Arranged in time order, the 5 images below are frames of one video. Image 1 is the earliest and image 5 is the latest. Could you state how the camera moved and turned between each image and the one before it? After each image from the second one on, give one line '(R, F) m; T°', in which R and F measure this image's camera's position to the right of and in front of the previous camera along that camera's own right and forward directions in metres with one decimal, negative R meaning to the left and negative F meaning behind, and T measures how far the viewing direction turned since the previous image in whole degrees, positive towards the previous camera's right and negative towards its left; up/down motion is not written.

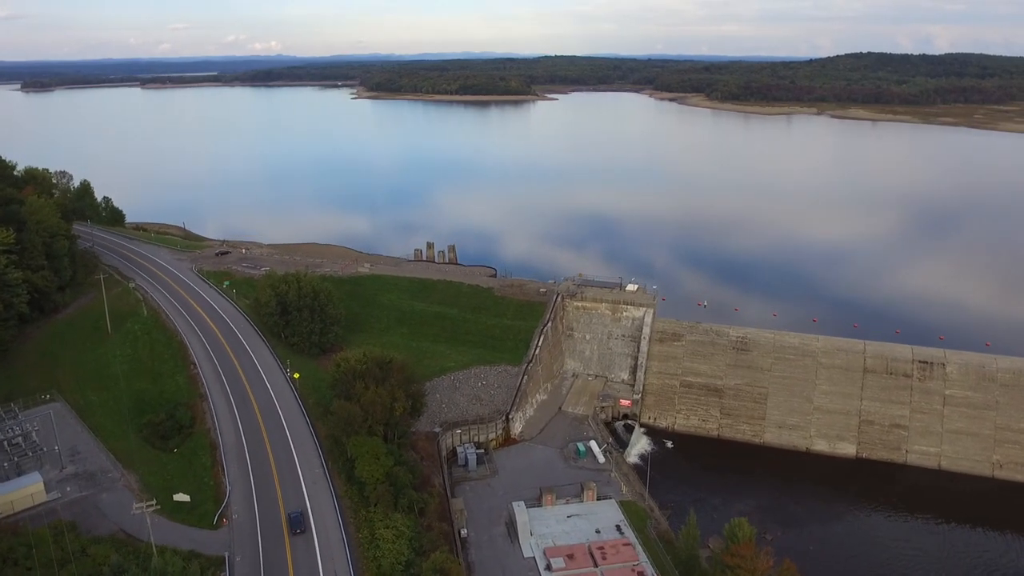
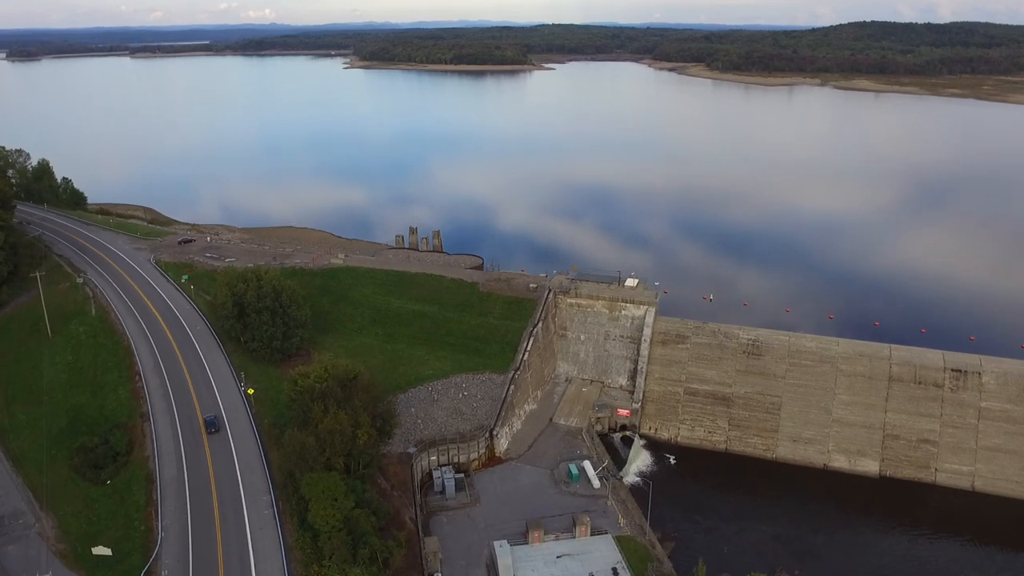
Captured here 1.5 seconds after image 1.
(+0.5, +3.8) m; 0°
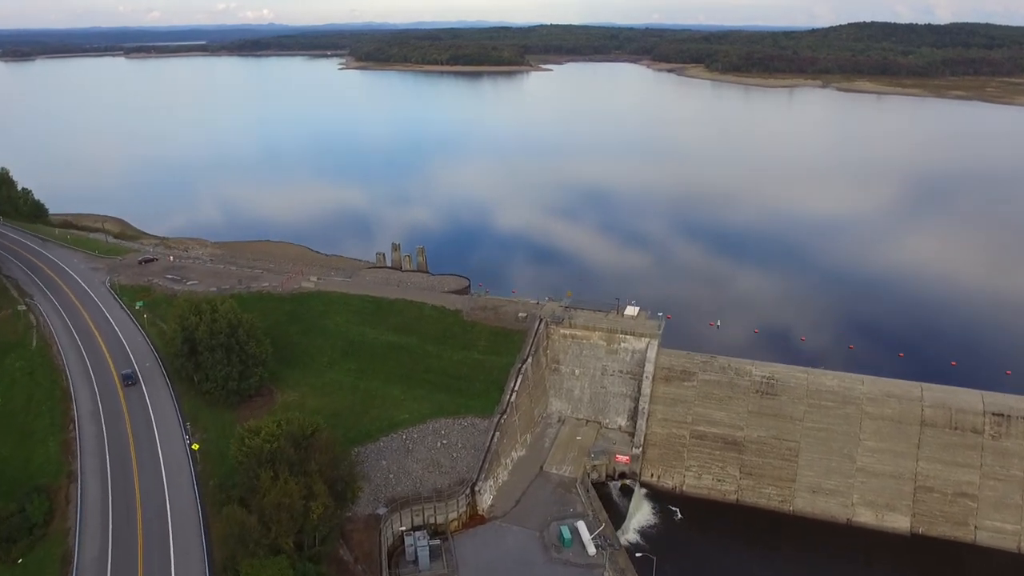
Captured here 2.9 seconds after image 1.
(+0.5, +3.4) m; 0°
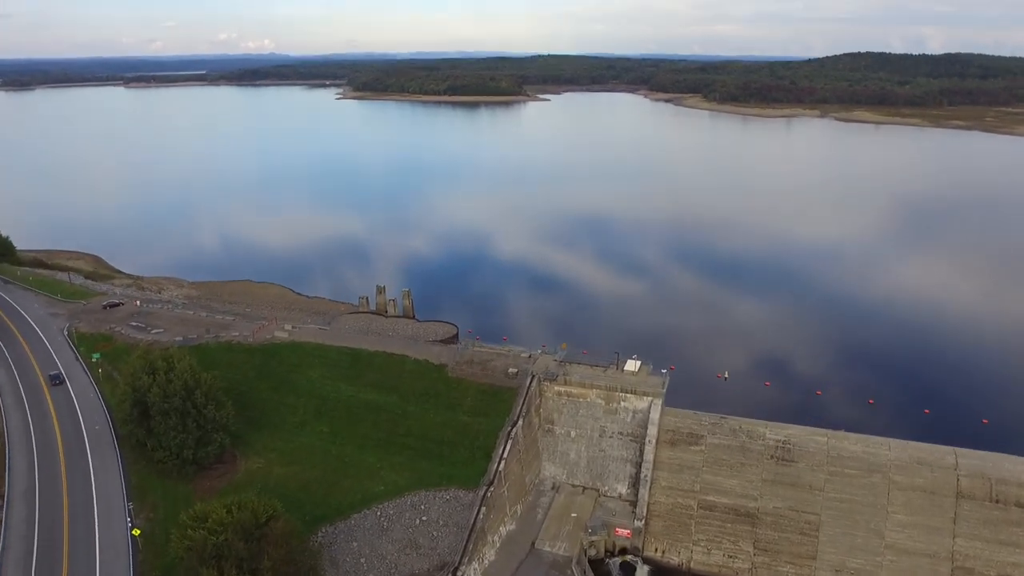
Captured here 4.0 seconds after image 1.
(+0.3, +2.7) m; 0°
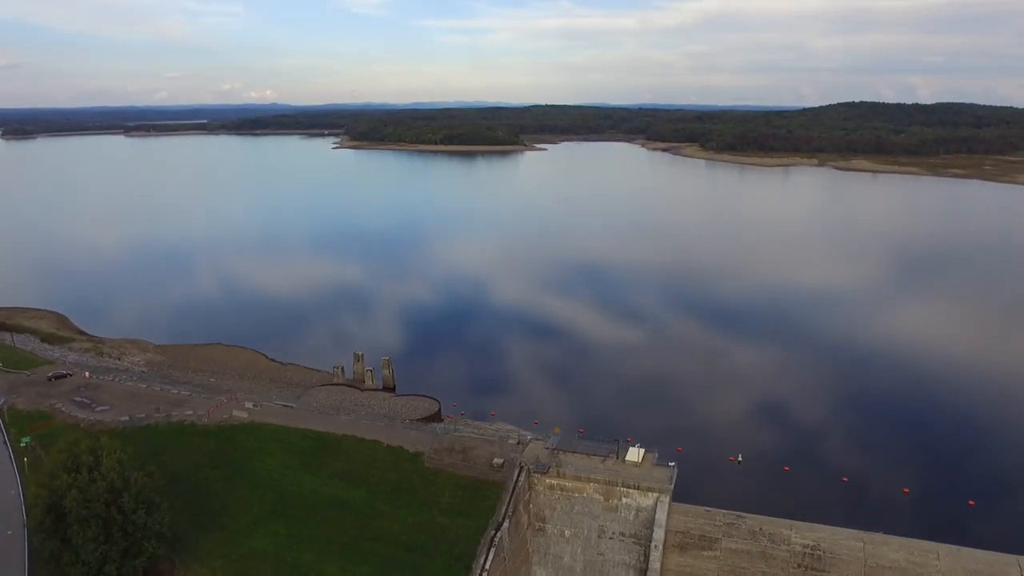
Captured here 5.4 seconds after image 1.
(+0.4, +3.4) m; 0°
